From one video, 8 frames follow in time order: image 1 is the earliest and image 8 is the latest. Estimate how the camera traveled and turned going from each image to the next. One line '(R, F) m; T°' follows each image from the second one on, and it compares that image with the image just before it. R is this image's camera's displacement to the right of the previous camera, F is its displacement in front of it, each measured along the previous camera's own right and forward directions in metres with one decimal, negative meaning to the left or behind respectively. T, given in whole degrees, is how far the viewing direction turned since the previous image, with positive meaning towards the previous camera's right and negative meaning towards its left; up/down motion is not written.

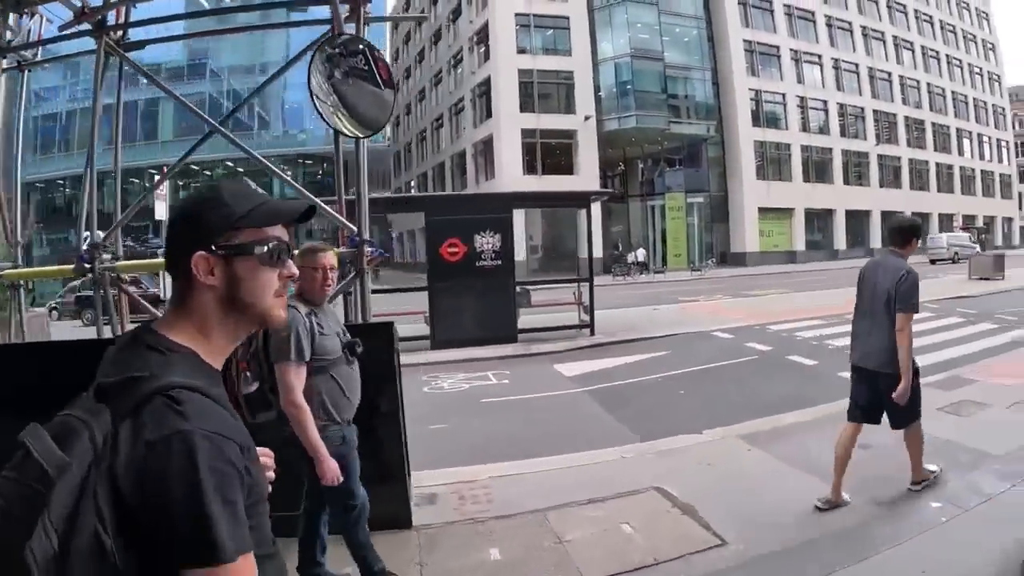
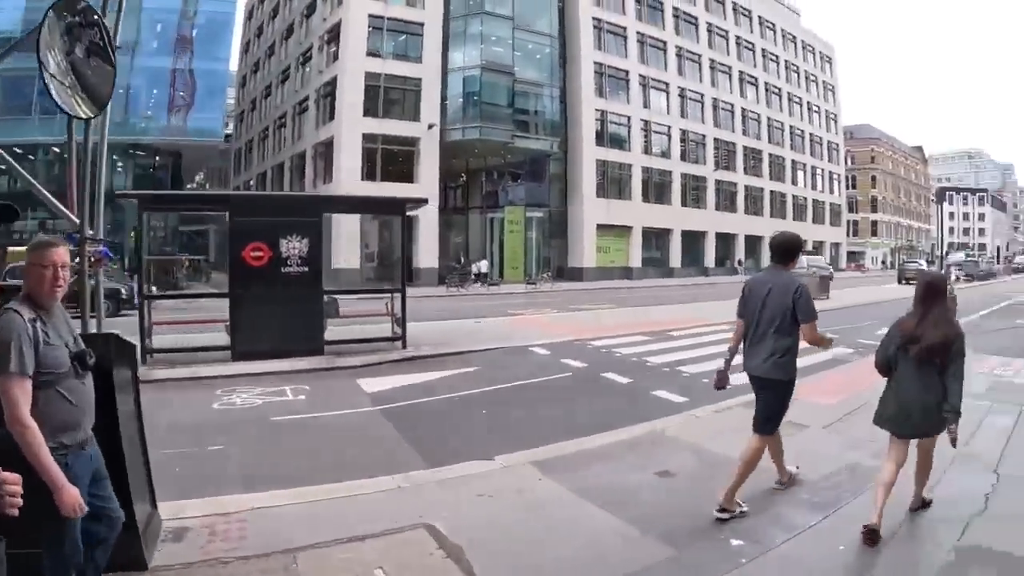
(+1.1, +3.3) m; +15°
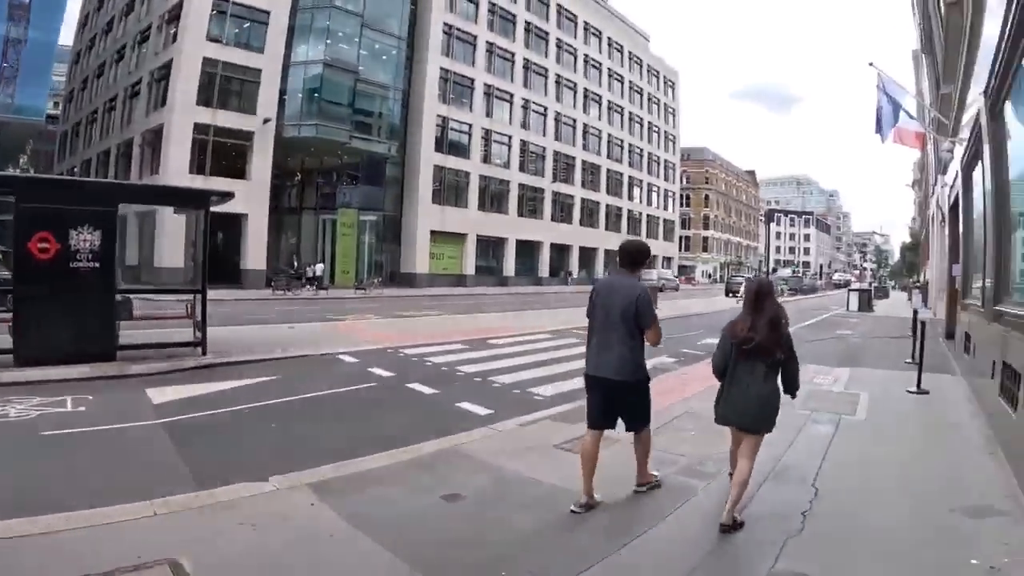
(+0.5, +1.4) m; +14°
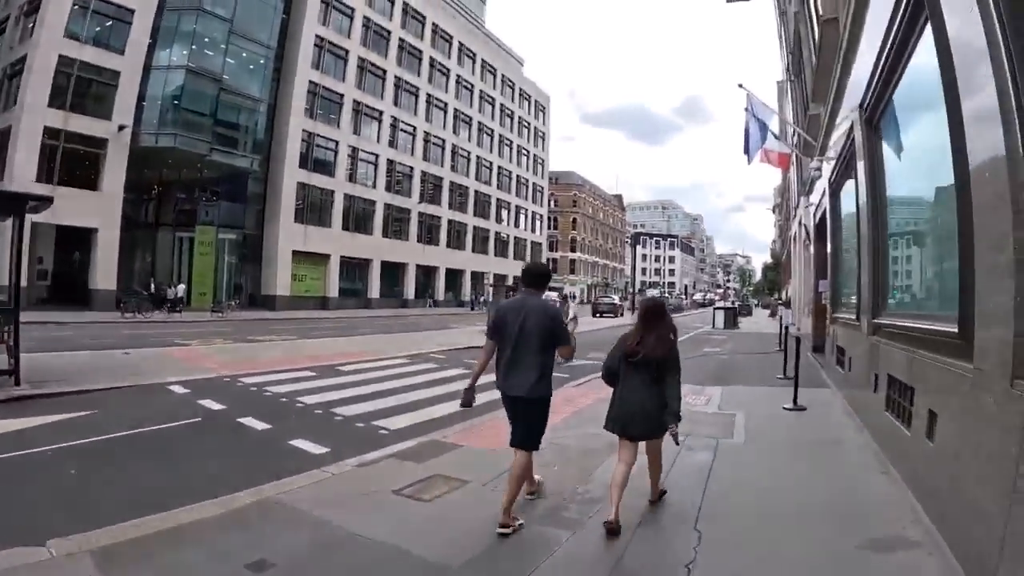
(+0.3, +0.7) m; +11°
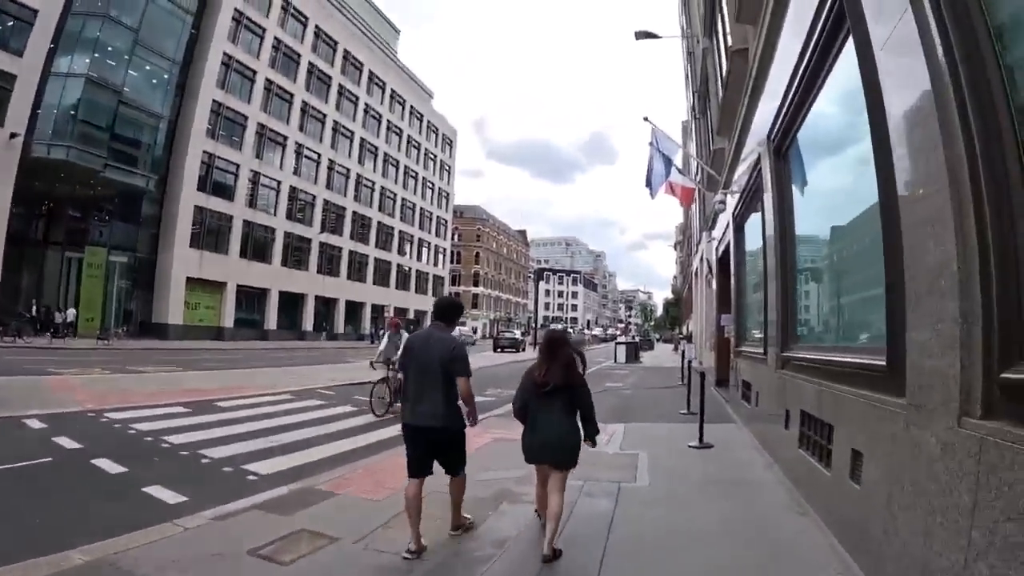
(+0.1, +0.4) m; +8°
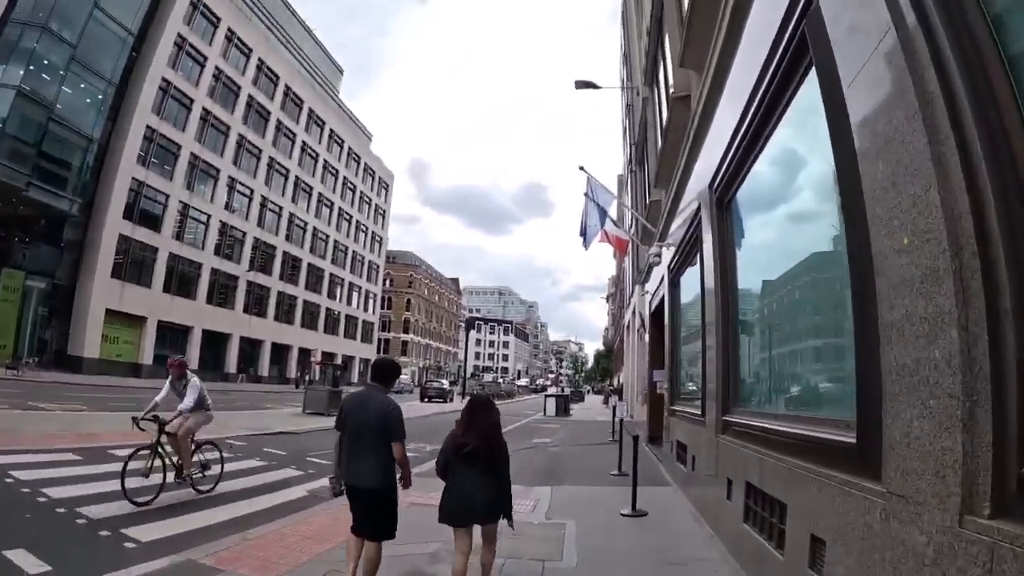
(+0.1, +0.3) m; +6°
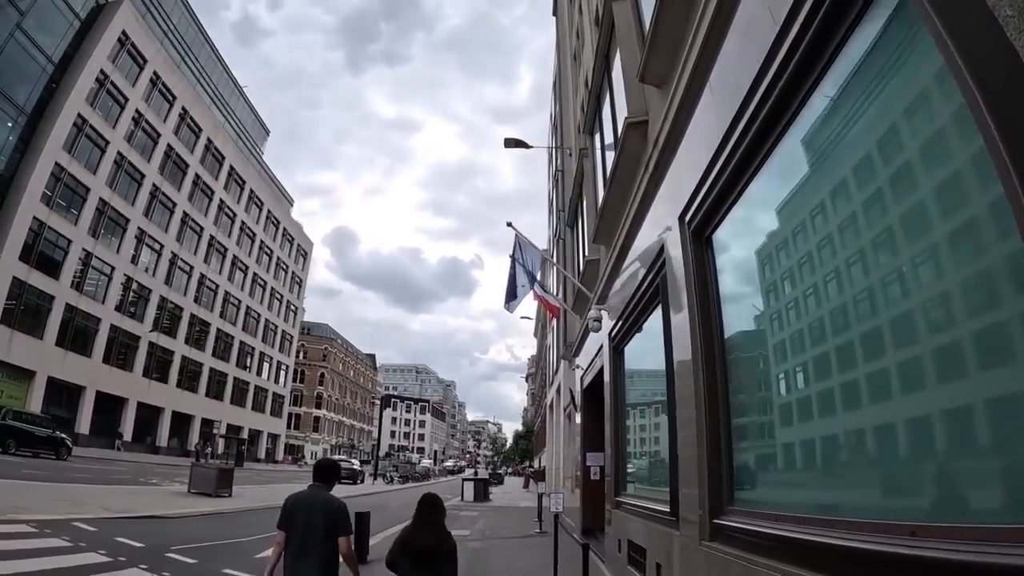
(0.0, +0.8) m; +7°
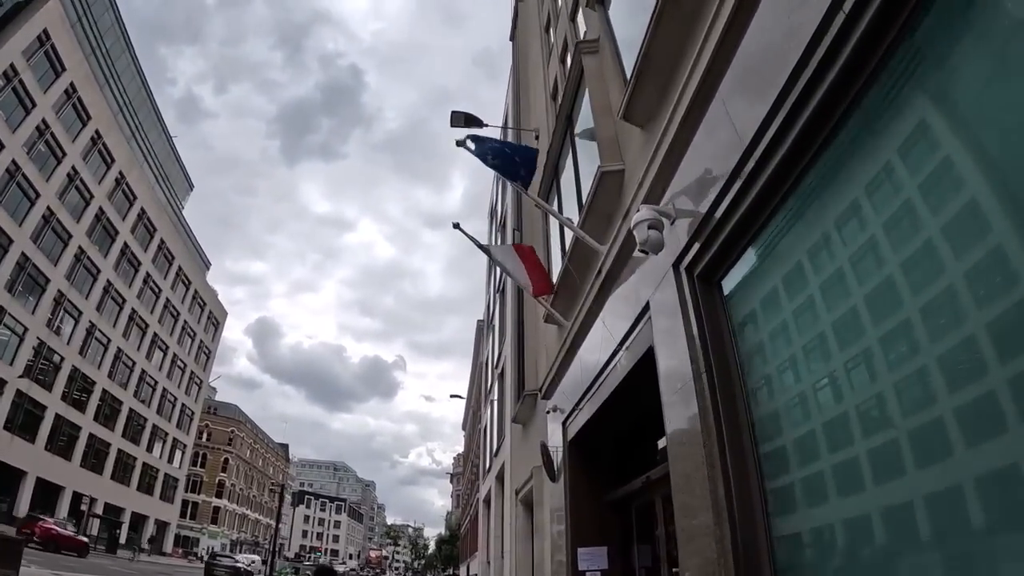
(-0.1, +2.7) m; +6°
